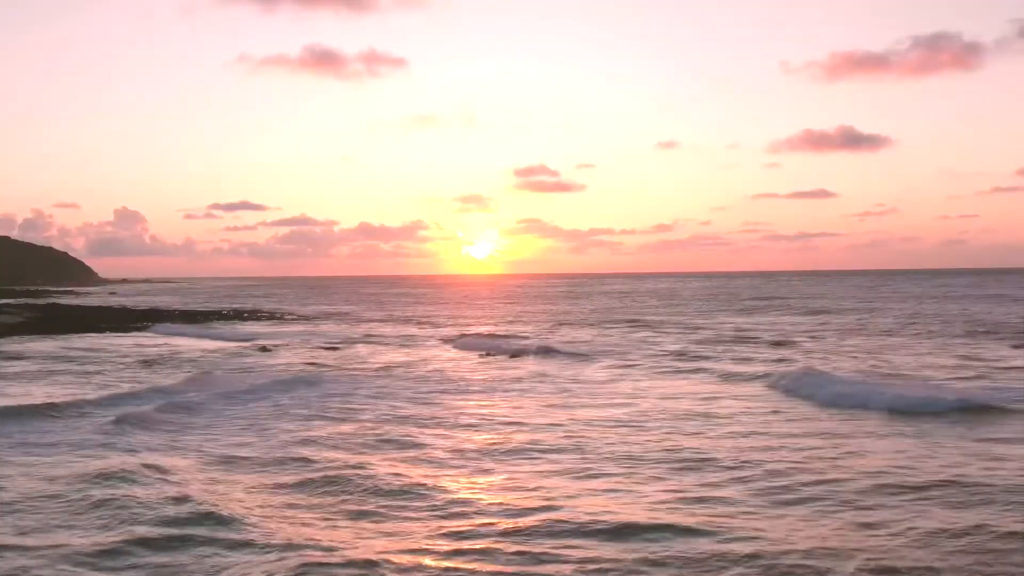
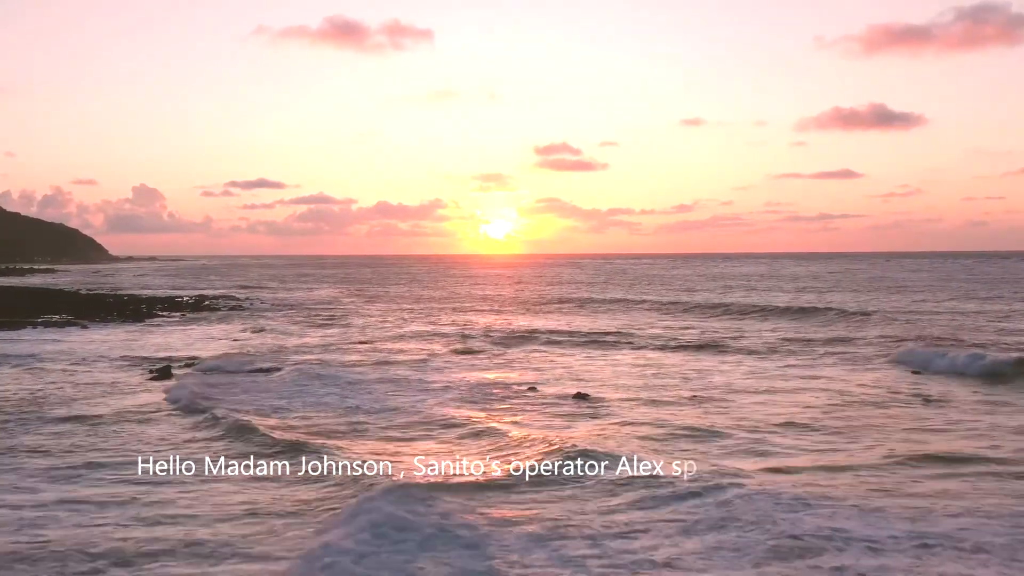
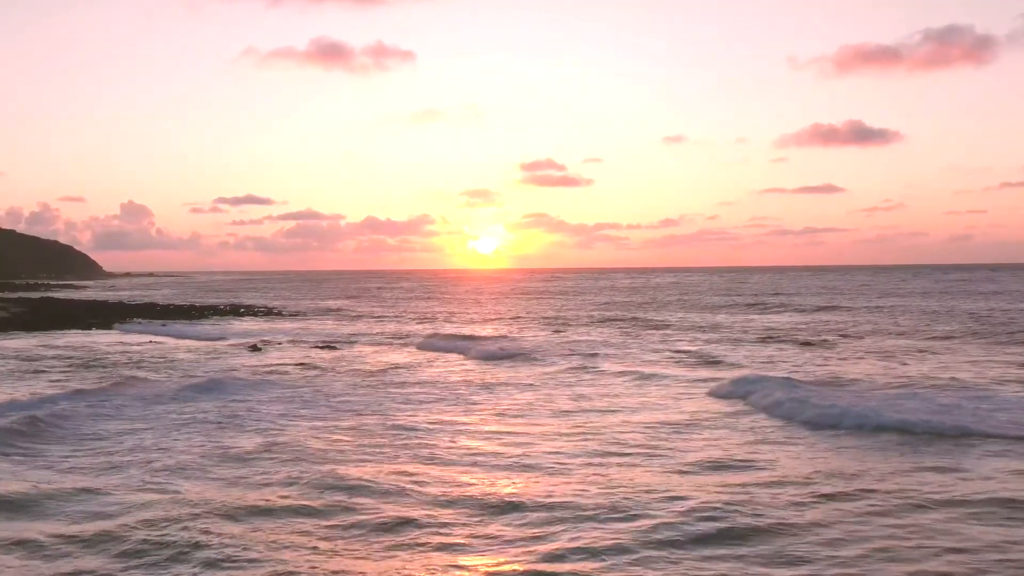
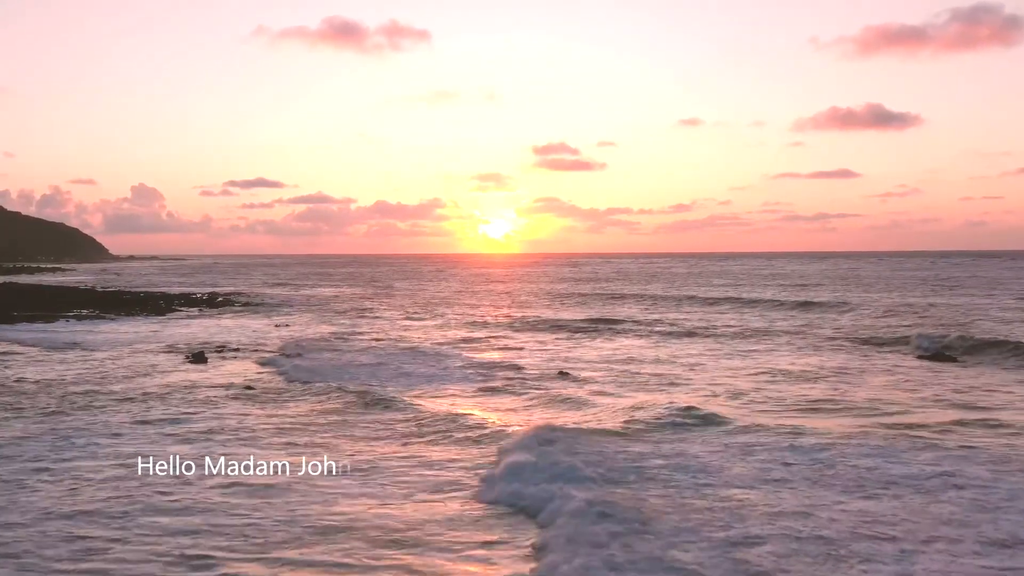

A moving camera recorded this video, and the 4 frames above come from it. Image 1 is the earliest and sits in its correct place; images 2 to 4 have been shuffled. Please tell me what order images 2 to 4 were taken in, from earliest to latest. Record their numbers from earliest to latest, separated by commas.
3, 4, 2
